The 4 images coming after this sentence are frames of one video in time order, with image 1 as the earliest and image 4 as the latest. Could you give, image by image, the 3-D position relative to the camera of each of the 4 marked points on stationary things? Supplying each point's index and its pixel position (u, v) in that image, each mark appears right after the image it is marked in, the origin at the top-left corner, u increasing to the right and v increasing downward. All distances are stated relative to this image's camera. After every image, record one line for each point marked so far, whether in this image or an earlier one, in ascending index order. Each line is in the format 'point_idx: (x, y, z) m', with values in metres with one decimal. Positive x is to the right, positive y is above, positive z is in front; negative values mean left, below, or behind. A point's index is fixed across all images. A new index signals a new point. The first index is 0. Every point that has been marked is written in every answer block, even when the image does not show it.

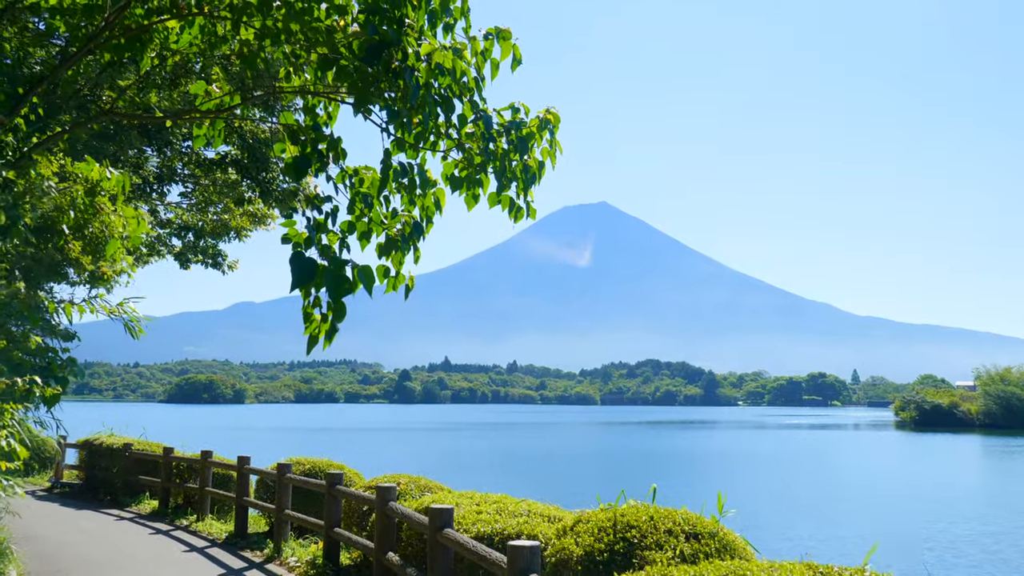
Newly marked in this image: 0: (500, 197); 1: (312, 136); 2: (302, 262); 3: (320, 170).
0: (-0.1, +1.3, +13.7) m
1: (-2.5, +1.9, +12.7) m
2: (-2.4, +0.3, +11.4) m
3: (-2.3, +1.4, +12.1) m
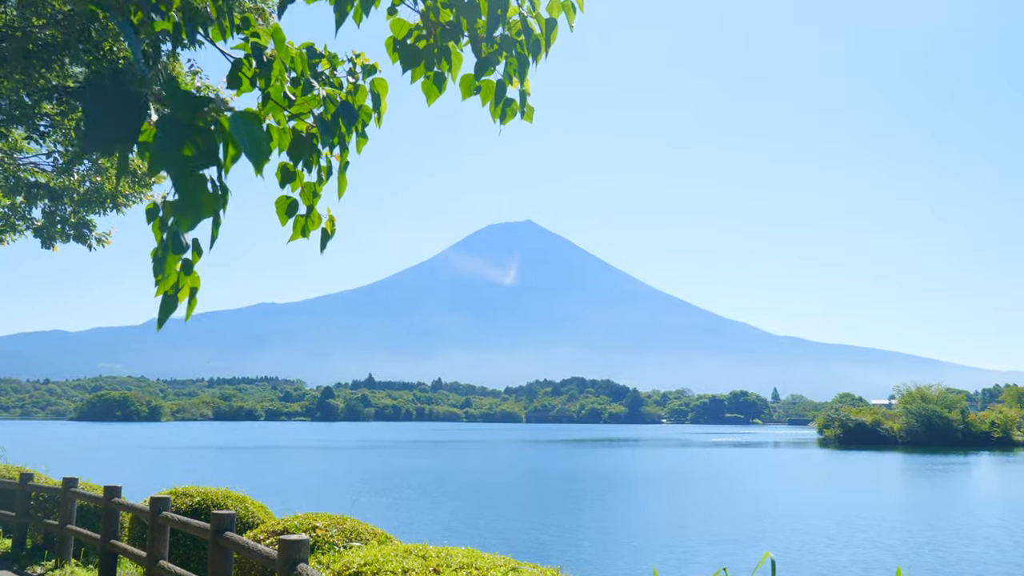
0: (-0.3, +1.7, +8.9) m
1: (-2.6, +2.4, +7.7) m
2: (-2.4, +0.9, +6.4) m
3: (-2.3, +1.9, +7.1) m
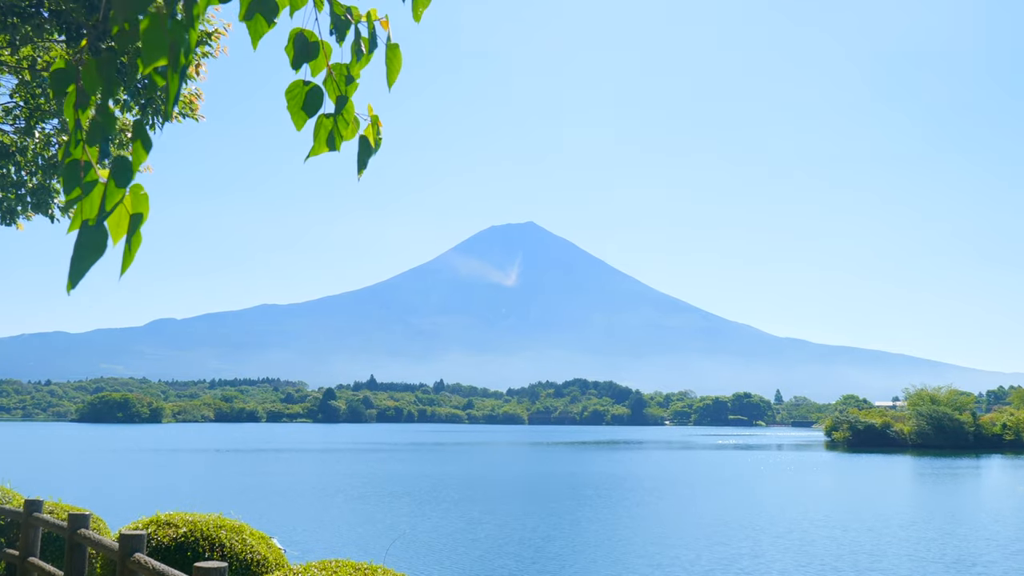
0: (+1.4, +1.8, +6.8) m
1: (-1.0, +2.5, +5.7) m
2: (-0.8, +1.0, +4.4) m
3: (-0.7, +2.0, +5.0) m
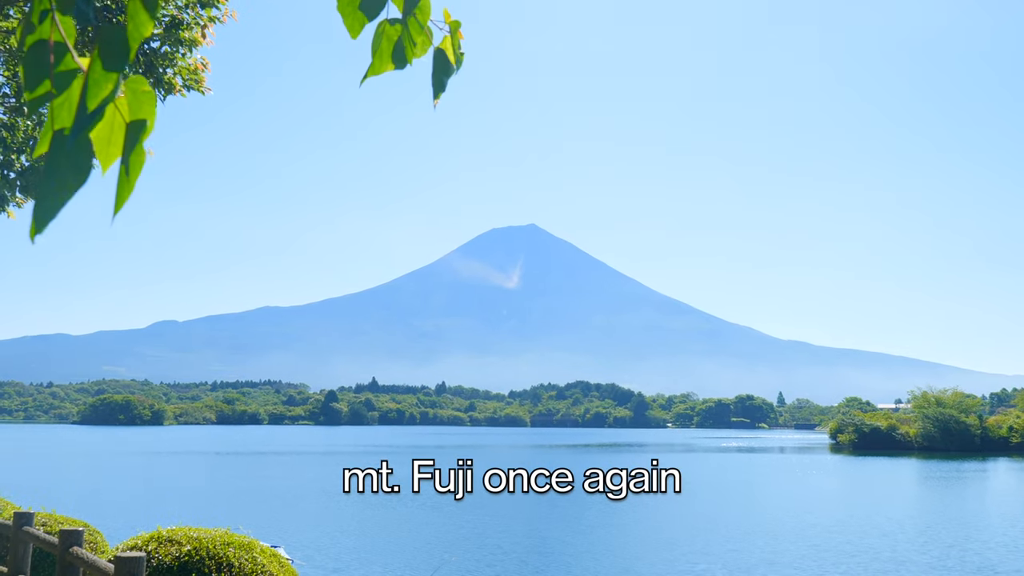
0: (+1.8, +2.0, +5.5) m
1: (-0.5, +2.7, +4.3) m
2: (-0.3, +1.1, +3.1) m
3: (-0.2, +2.1, +3.7) m
